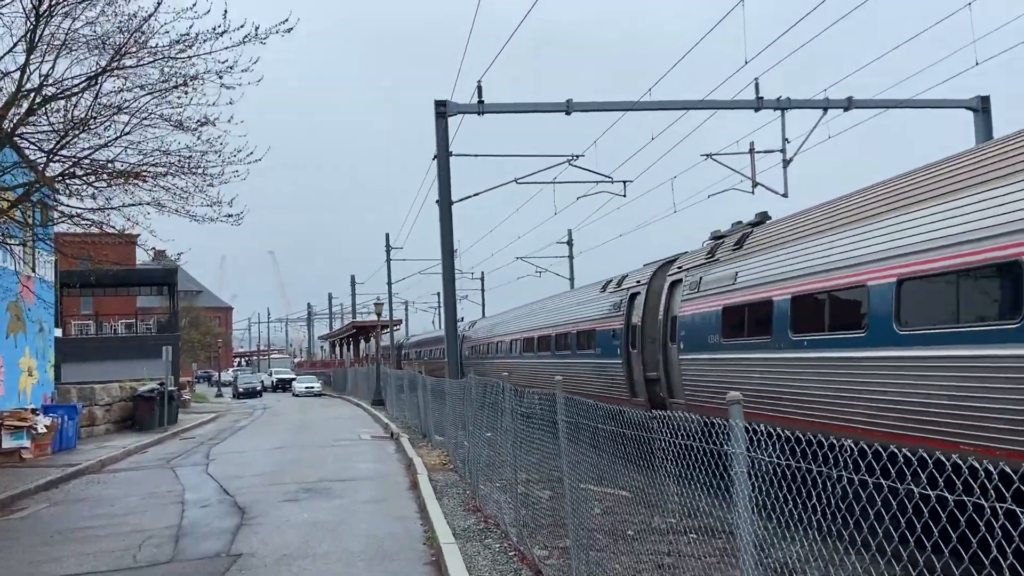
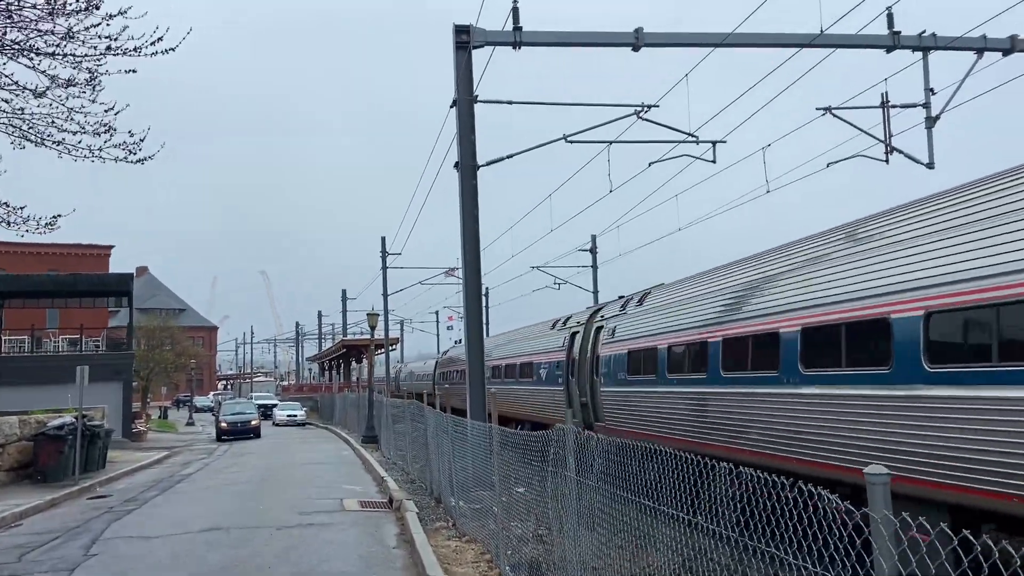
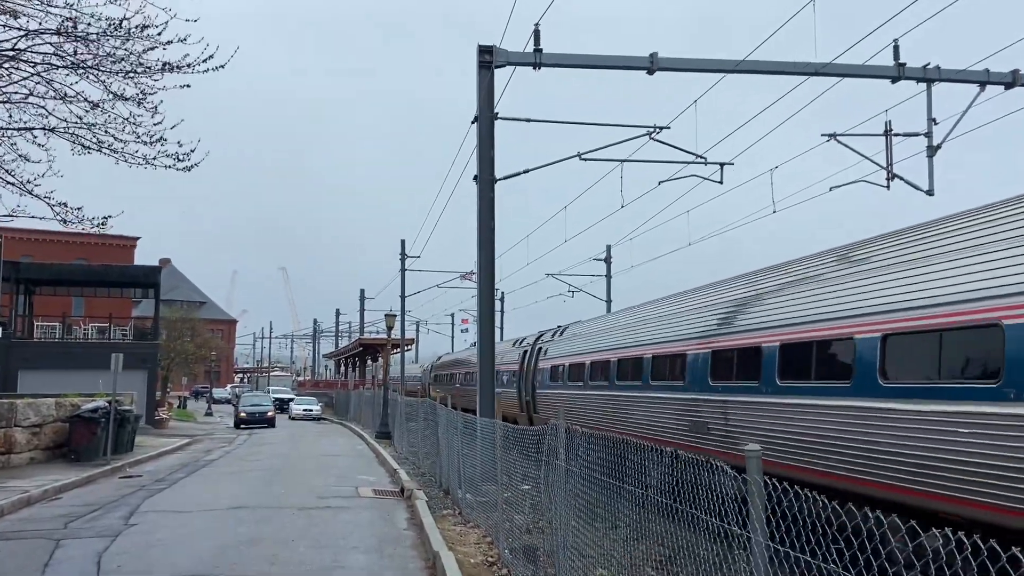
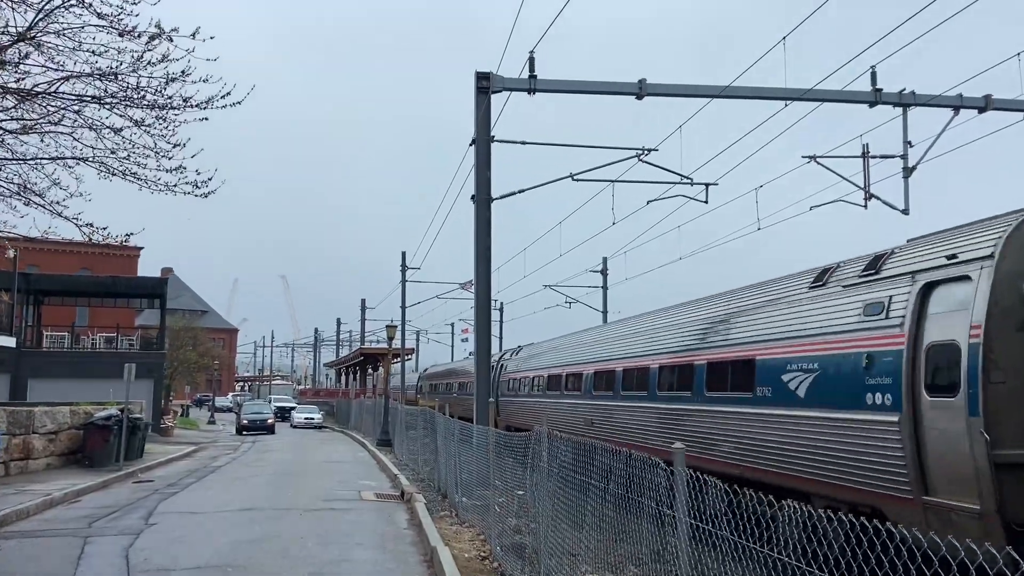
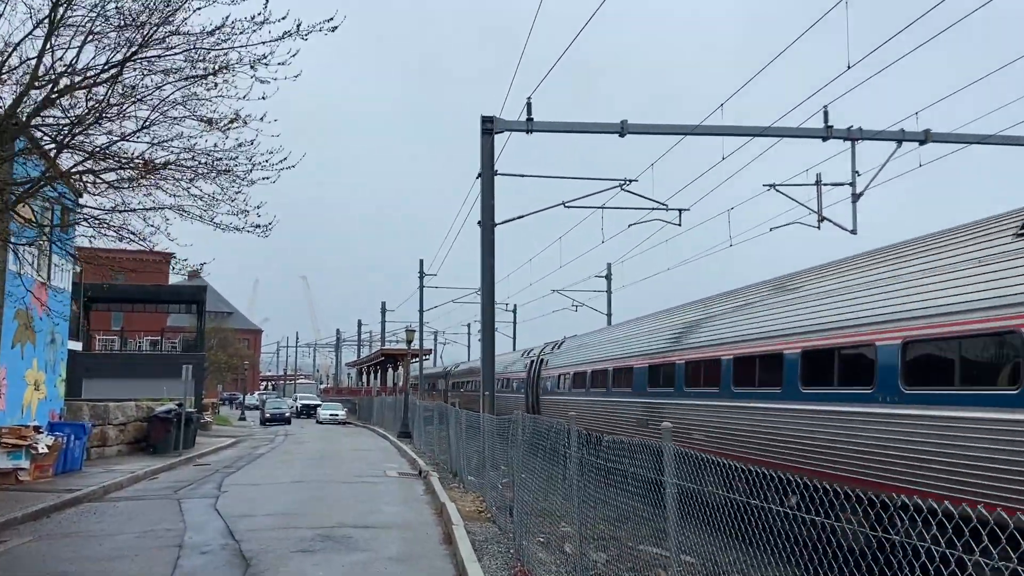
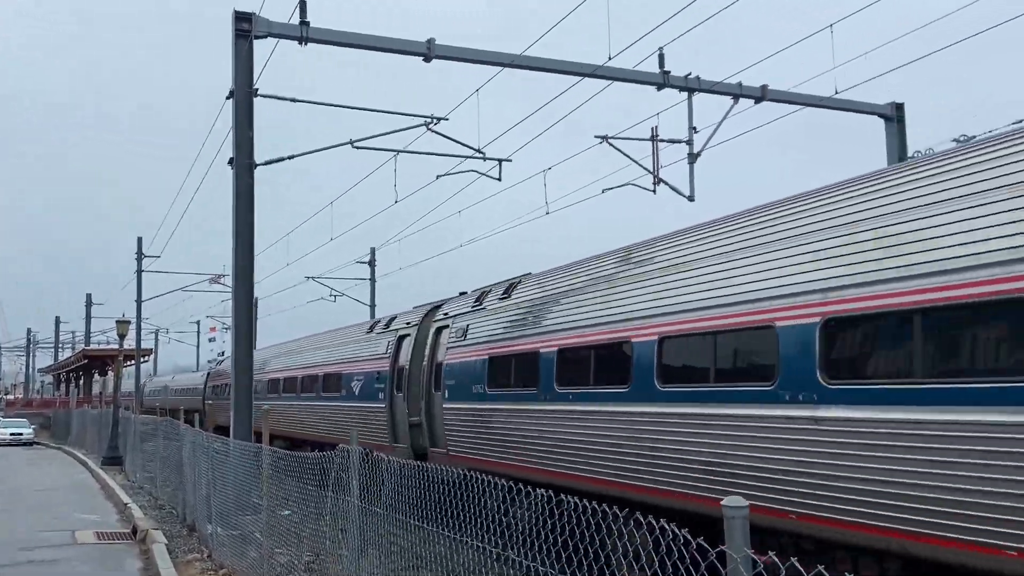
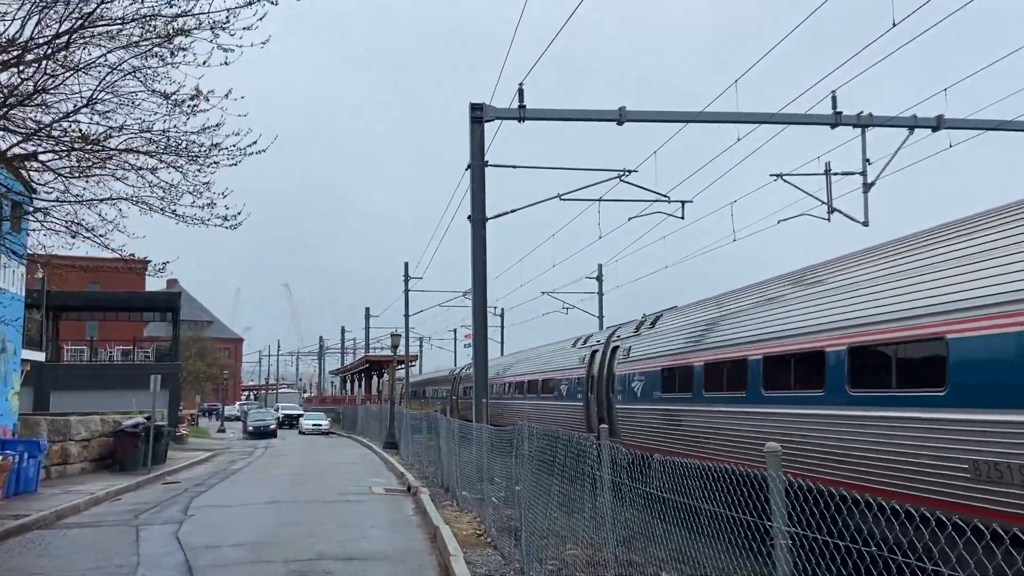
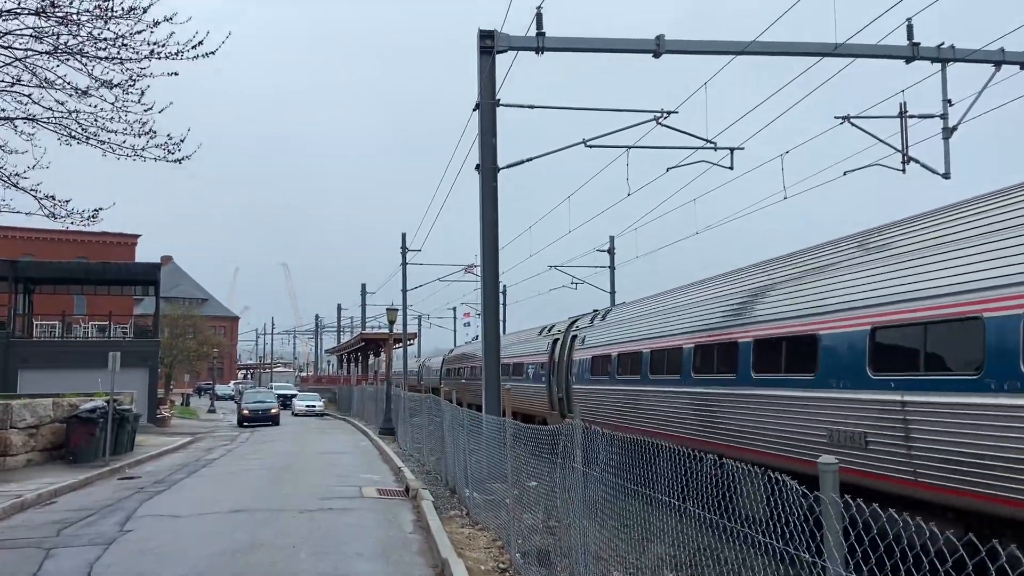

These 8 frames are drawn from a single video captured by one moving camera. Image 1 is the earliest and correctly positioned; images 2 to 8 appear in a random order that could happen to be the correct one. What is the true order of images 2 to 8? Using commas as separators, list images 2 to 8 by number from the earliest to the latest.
5, 7, 4, 3, 8, 2, 6
